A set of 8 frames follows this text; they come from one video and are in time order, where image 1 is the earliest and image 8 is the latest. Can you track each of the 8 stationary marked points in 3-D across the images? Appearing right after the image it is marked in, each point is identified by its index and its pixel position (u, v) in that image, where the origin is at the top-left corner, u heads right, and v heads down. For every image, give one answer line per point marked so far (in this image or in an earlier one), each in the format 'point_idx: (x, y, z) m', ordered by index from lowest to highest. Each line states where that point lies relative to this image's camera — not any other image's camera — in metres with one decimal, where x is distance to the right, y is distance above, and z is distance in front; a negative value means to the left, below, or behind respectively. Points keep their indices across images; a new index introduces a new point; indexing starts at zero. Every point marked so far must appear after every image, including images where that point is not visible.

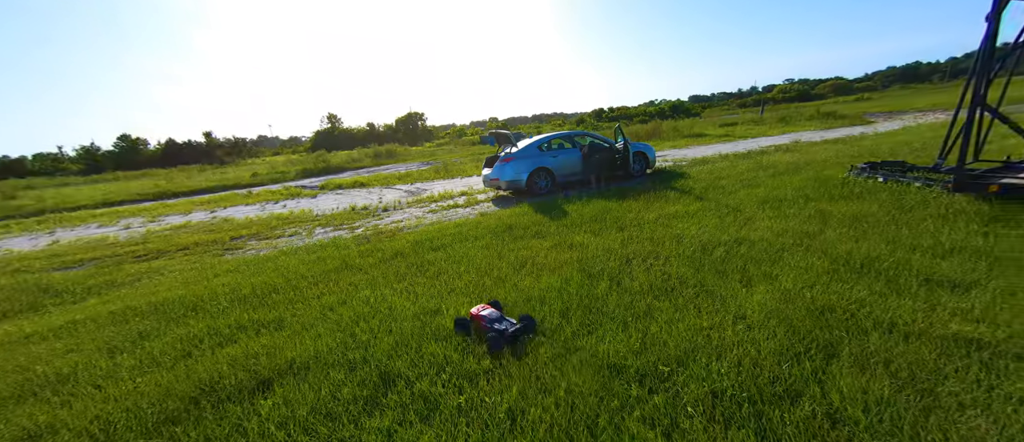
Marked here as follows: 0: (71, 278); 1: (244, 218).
0: (-6.3, -0.8, +5.3) m
1: (-6.7, +0.1, +9.2) m
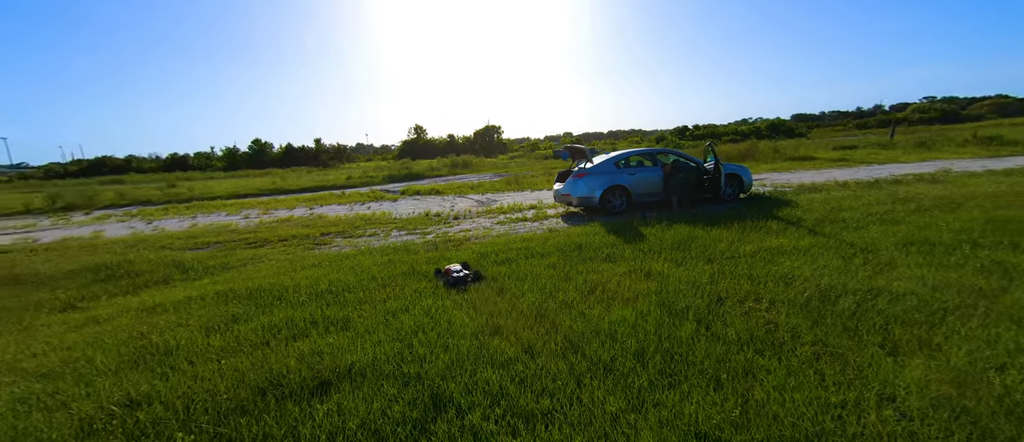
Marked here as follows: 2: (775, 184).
0: (-5.3, -0.6, +6.1) m
1: (-4.8, +0.1, +10.1) m
2: (+6.9, +0.9, +9.9) m
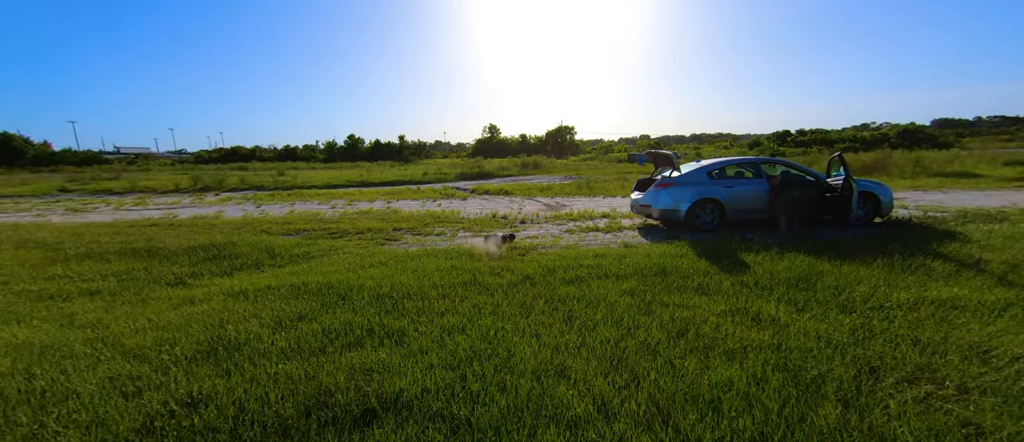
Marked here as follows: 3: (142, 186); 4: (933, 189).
0: (-4.1, -0.4, +6.6) m
1: (-2.8, +0.3, +10.4) m
2: (+8.7, +0.3, +7.9) m
3: (-19.6, +1.8, +19.6) m
4: (+12.8, +1.0, +11.2) m
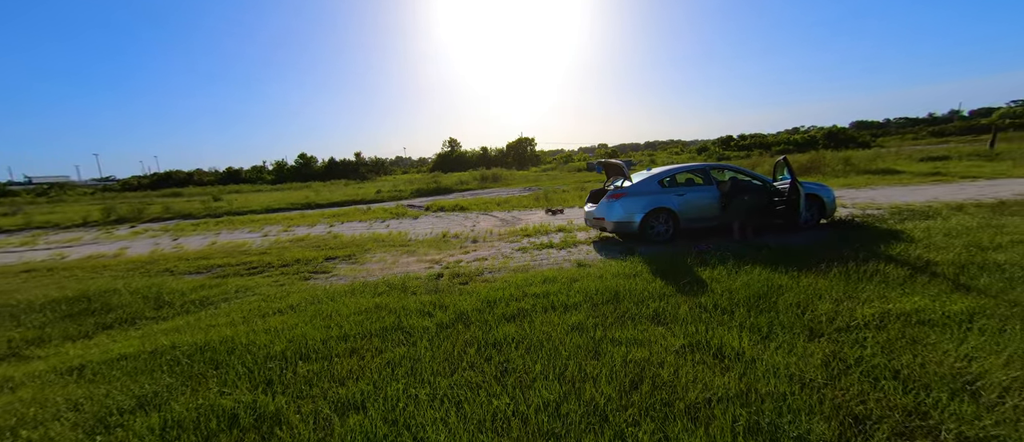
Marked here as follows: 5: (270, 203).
0: (-4.9, -1.0, +5.6) m
1: (-4.1, -0.4, +9.5) m
2: (+7.6, +0.3, +8.1) m
3: (-21.7, 0.0, +17.0) m
4: (+11.3, +1.1, +11.8) m
5: (-12.7, +1.0, +19.4) m
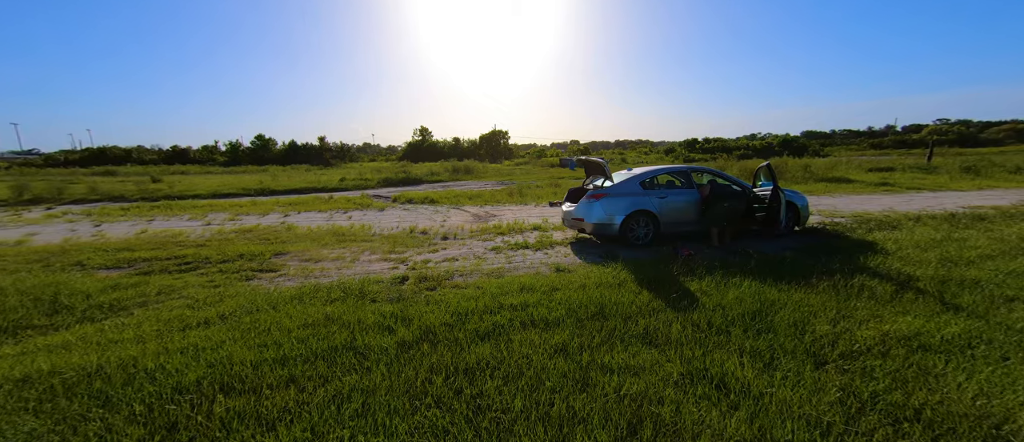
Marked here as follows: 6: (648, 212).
0: (-5.3, -0.8, +4.7) m
1: (-4.8, -0.2, +8.6) m
2: (+7.0, +0.2, +8.3) m
3: (-23.0, +0.9, +14.7) m
4: (+10.4, +0.9, +12.3) m
5: (-14.2, +1.6, +17.8) m
6: (+2.2, +0.2, +6.1) m
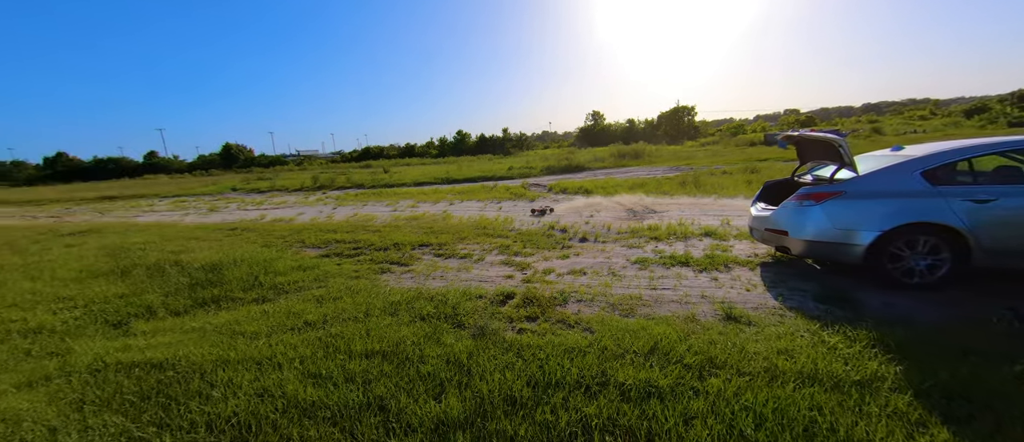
0: (-3.5, -0.7, +5.7) m
1: (-1.2, +0.1, +8.9) m
2: (+9.1, -0.2, +3.1) m
3: (-14.4, +2.2, +22.6) m
4: (+14.0, +0.6, +5.0) m
5: (-5.1, +2.6, +21.2) m
6: (+3.8, 0.0, +3.3) m
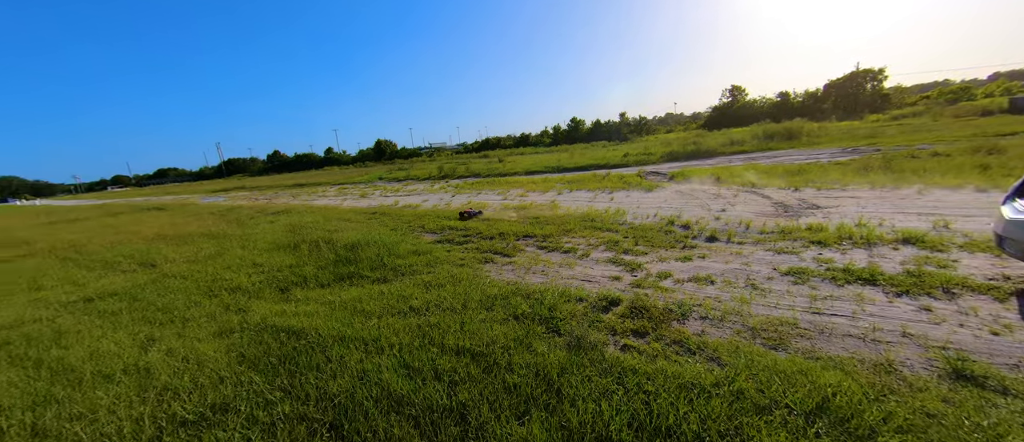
0: (-1.8, -0.5, +6.1) m
1: (+1.4, +0.3, +8.5) m
2: (+9.4, -0.4, -0.1) m
3: (-7.0, +3.2, +25.5) m
4: (+14.7, +0.2, +0.2) m
5: (+1.4, +3.2, +21.3) m
6: (+4.5, -0.1, +1.7) m
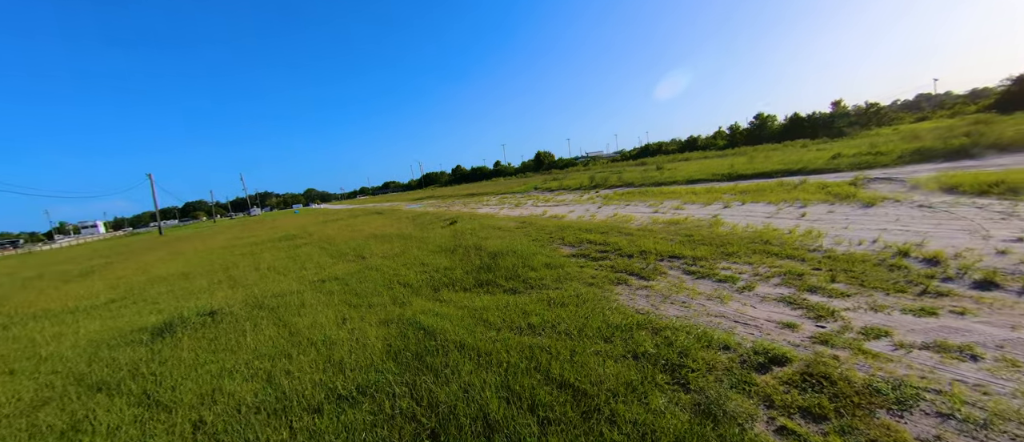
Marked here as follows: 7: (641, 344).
0: (+0.5, -0.7, +6.1) m
1: (+4.4, -0.1, +7.0) m
2: (+8.2, -0.7, -4.2) m
3: (+3.8, +2.5, +26.0) m
4: (+13.1, -0.3, -6.0) m
5: (+9.8, +2.5, +18.8) m
6: (+4.4, -0.3, -0.5) m
7: (+1.1, -0.9, +2.8) m
